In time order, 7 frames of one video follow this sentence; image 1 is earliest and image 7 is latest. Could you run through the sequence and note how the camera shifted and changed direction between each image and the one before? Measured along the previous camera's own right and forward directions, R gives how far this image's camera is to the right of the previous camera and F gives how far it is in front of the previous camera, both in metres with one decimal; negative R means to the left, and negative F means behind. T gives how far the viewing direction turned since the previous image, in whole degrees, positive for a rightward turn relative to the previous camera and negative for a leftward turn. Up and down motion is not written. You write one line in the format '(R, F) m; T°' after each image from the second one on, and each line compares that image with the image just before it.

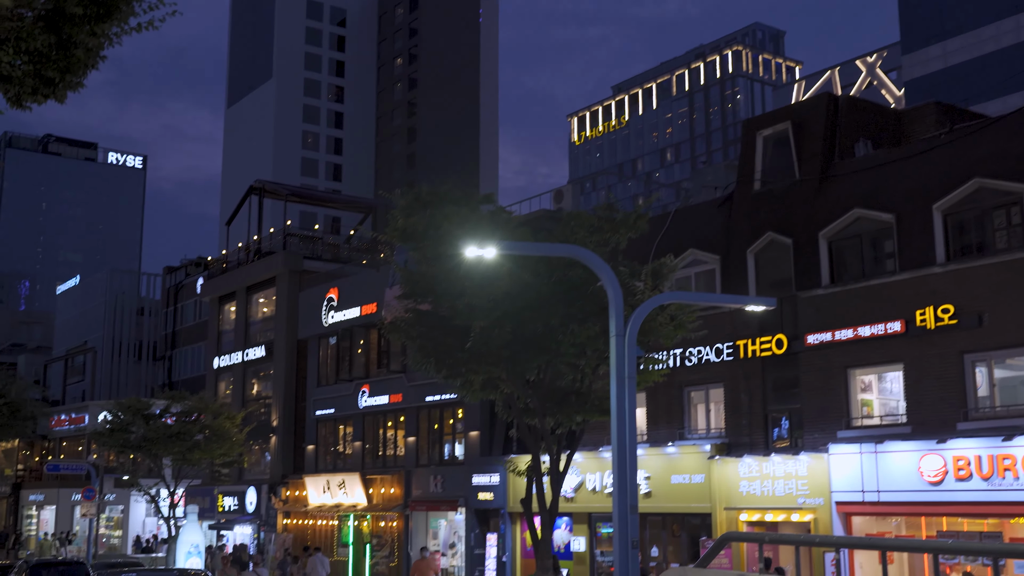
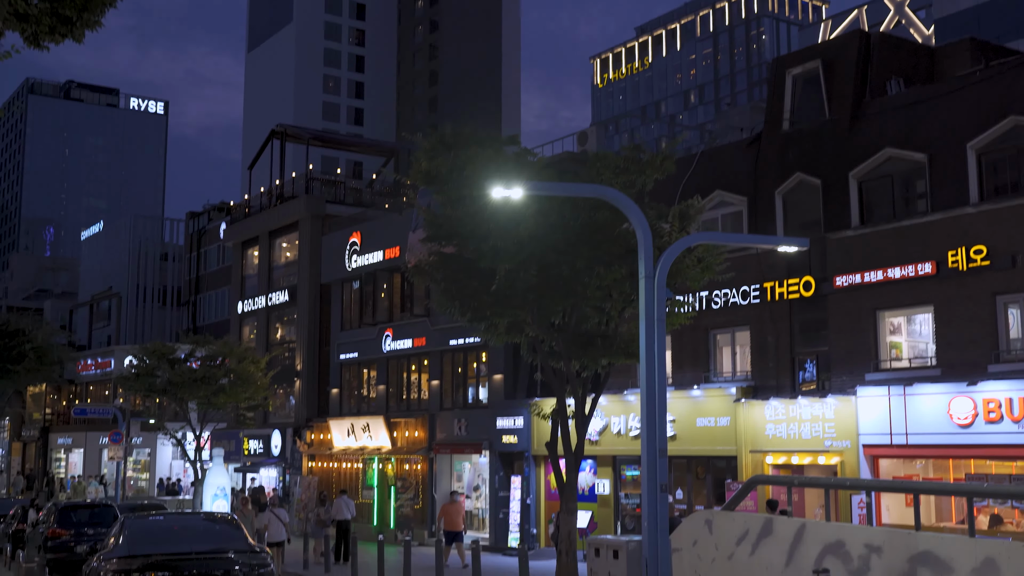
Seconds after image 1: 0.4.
(0.0, +0.2) m; -1°
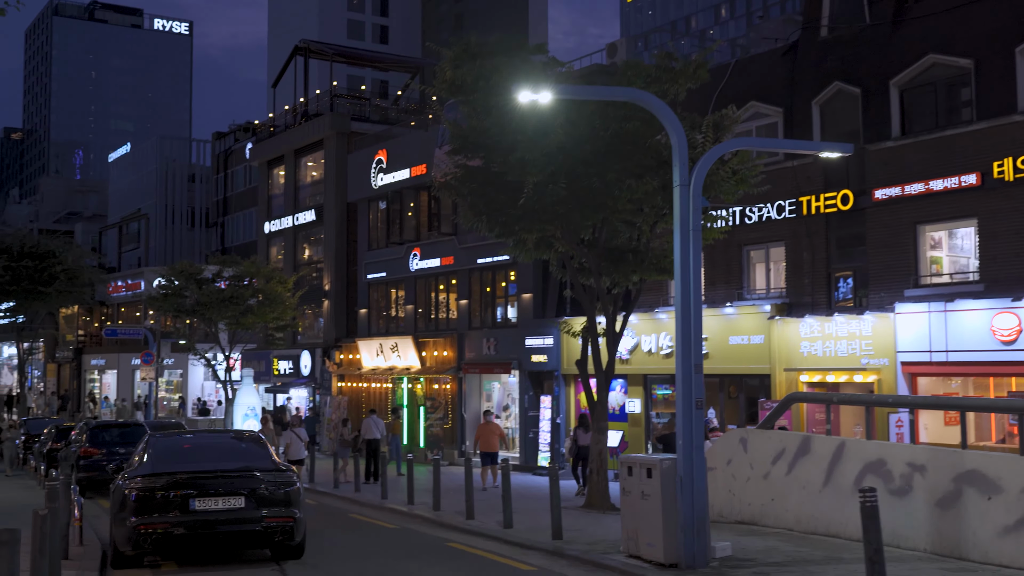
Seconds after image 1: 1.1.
(0.0, +0.4) m; -1°
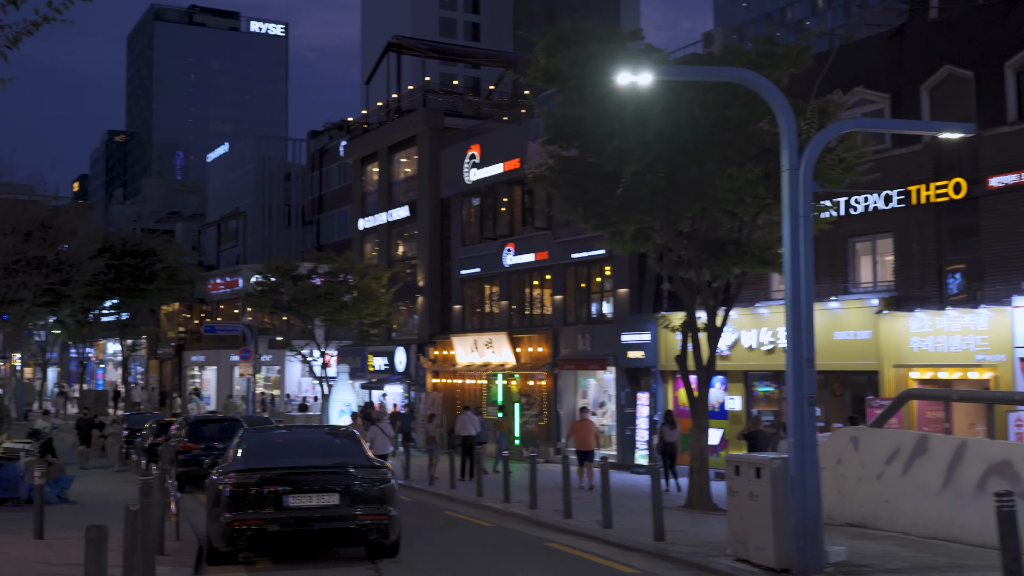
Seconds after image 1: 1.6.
(-0.1, +0.4) m; -4°
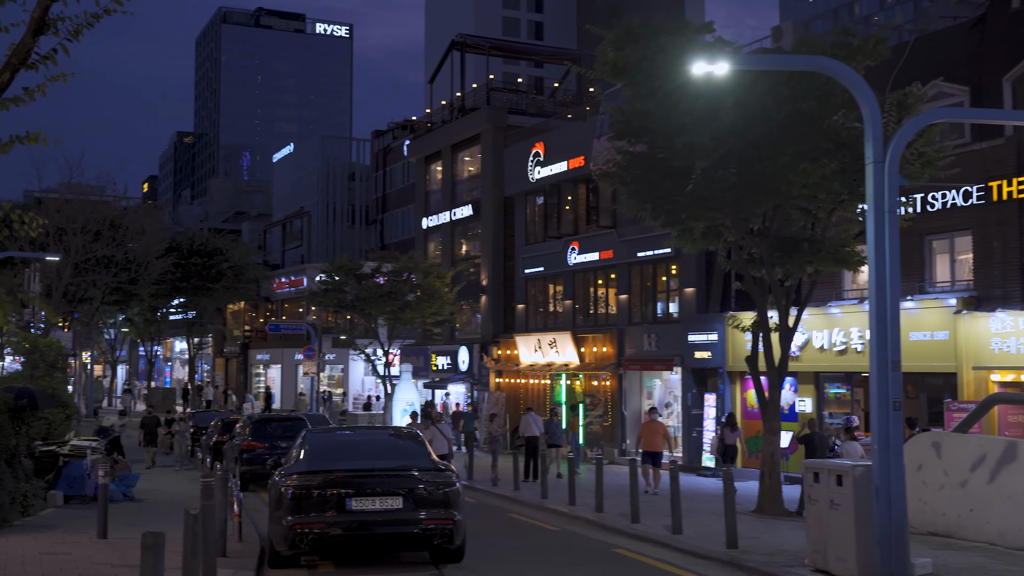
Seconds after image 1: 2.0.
(-0.1, +0.3) m; -3°
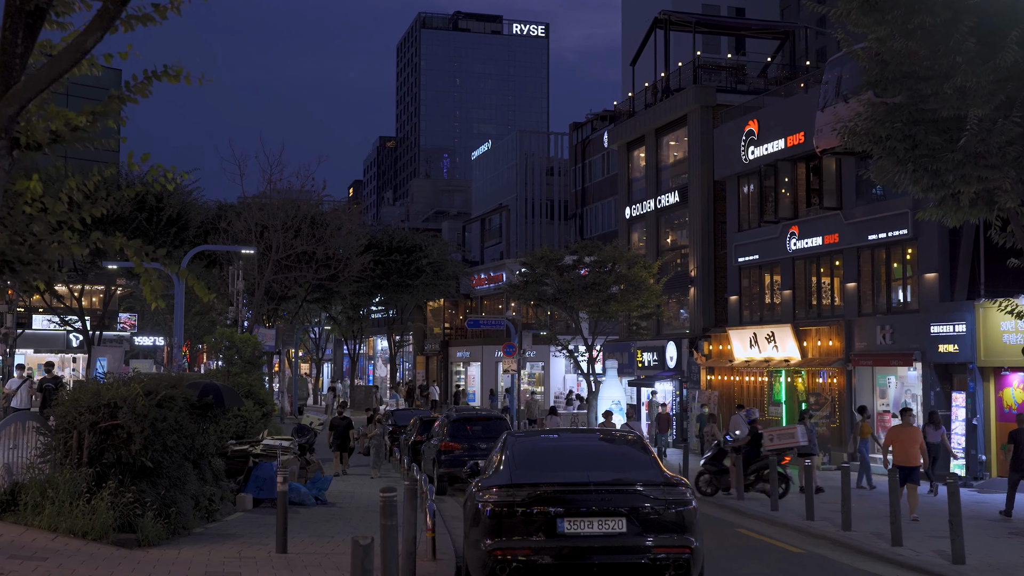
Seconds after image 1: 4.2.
(-0.4, +2.1) m; -9°
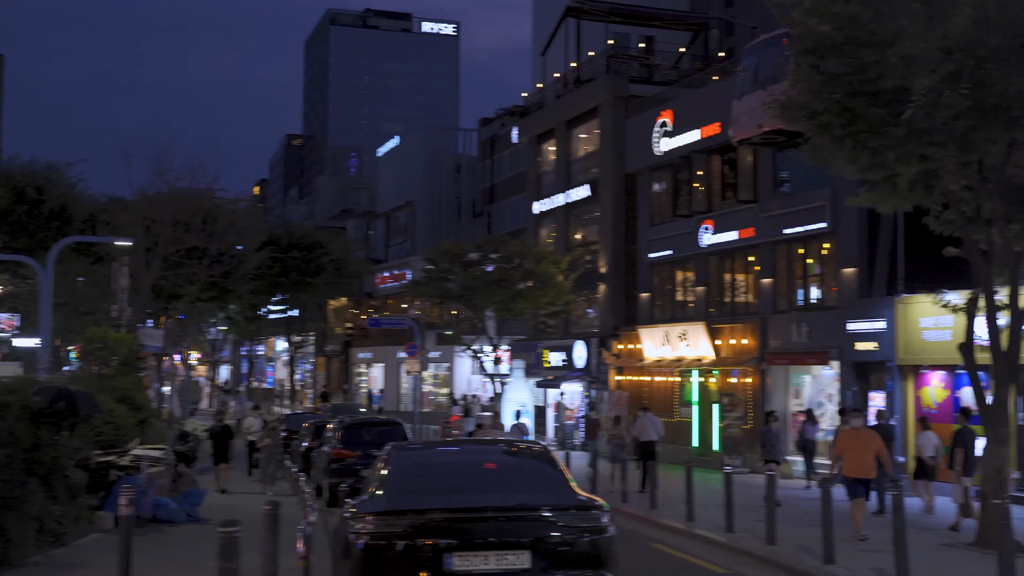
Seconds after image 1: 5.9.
(+0.2, +1.6) m; +4°
